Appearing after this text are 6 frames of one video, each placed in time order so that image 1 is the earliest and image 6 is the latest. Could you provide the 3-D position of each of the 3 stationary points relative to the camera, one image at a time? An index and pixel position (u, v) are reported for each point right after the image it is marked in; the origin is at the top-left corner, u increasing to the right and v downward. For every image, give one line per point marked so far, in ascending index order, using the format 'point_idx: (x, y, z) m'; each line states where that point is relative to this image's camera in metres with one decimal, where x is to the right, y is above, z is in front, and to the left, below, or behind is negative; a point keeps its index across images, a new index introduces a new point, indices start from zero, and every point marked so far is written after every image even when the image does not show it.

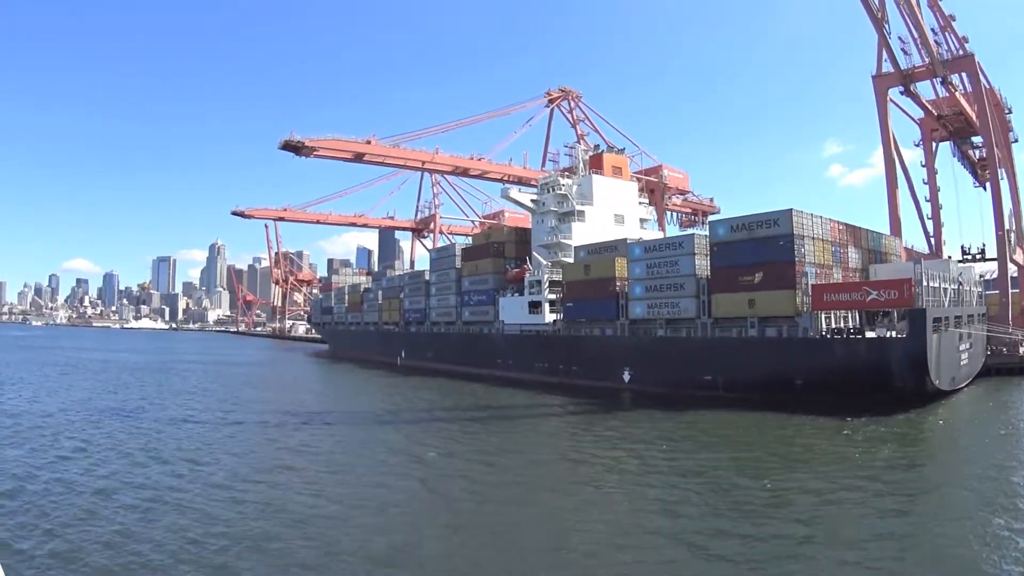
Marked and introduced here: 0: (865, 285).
0: (+10.6, +0.1, +18.6) m
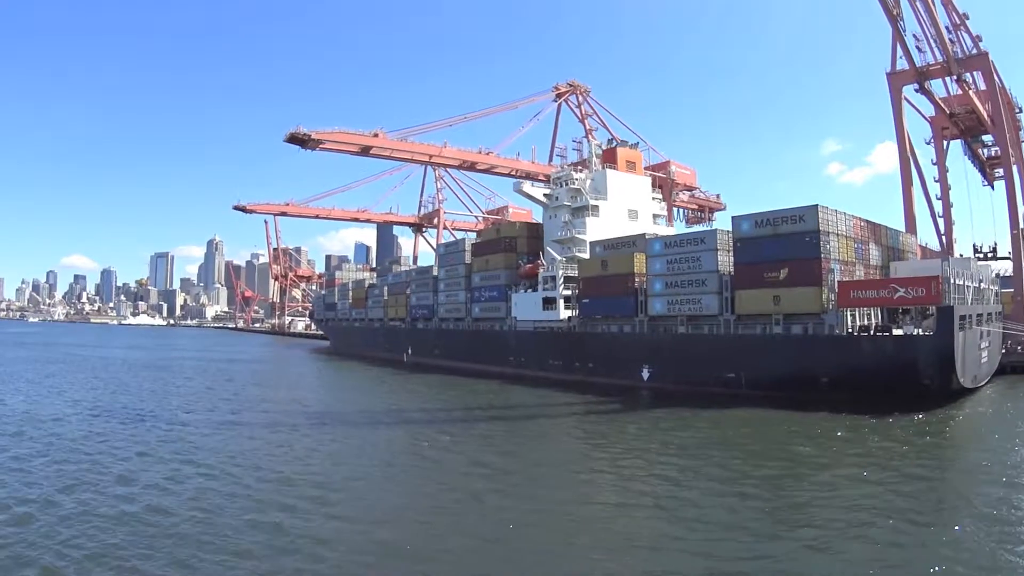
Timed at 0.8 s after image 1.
0: (+11.2, +0.2, +18.2) m
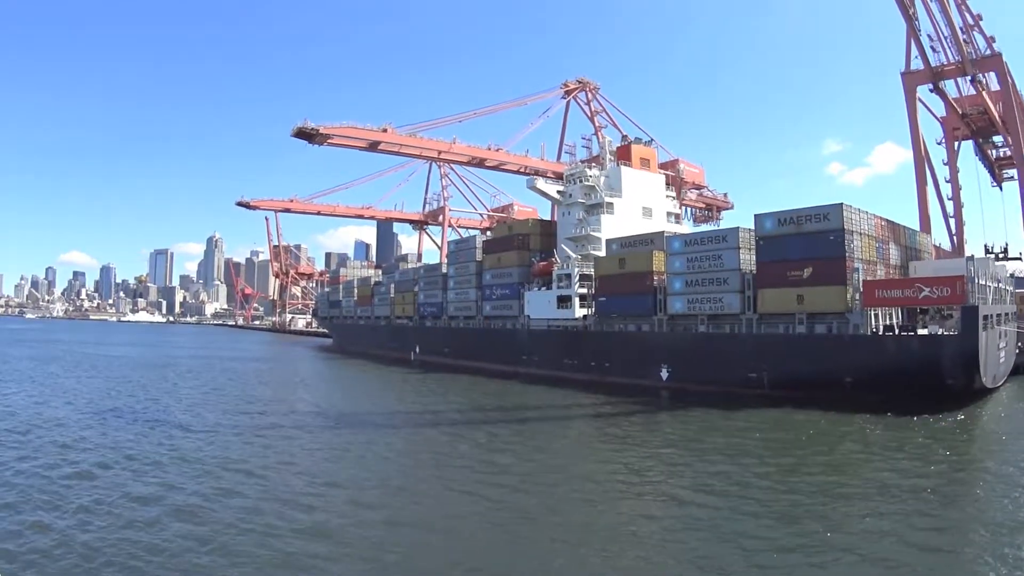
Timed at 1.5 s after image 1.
0: (+11.8, +0.2, +17.9) m
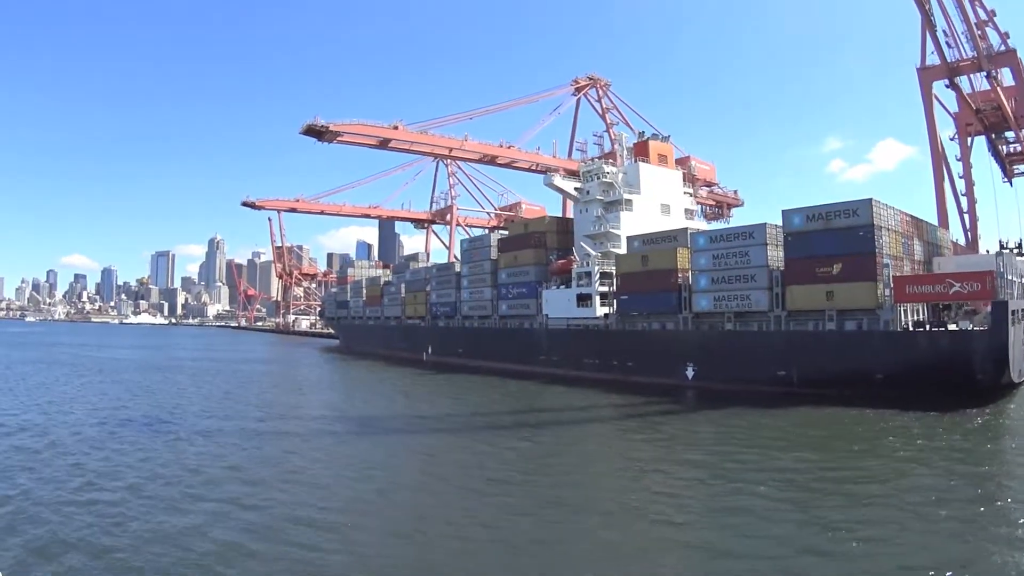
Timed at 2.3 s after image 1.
0: (+12.5, +0.3, +17.6) m
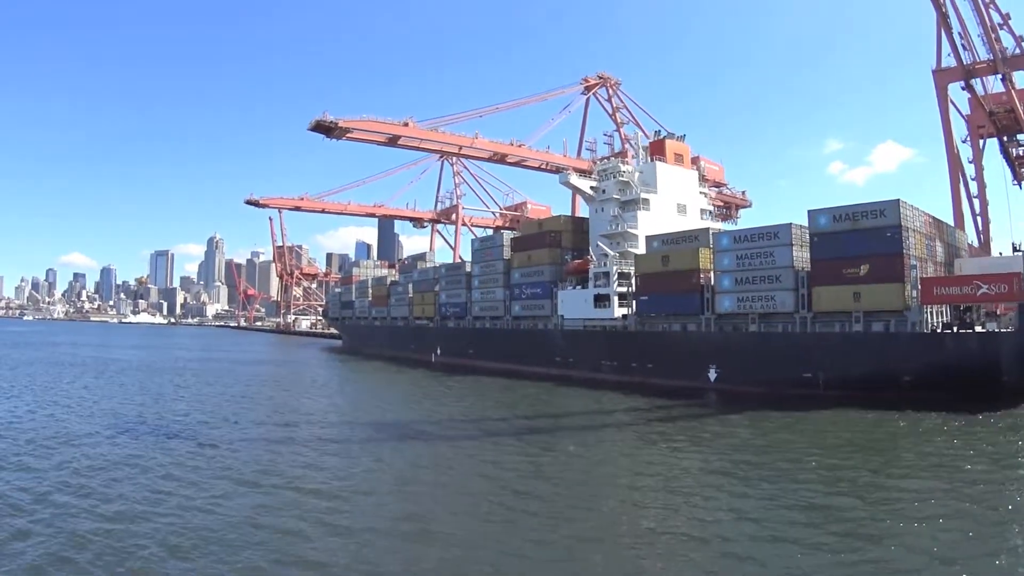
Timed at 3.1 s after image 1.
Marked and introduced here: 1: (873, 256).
0: (+13.2, +0.3, +17.3) m
1: (+10.8, +1.0, +18.5) m
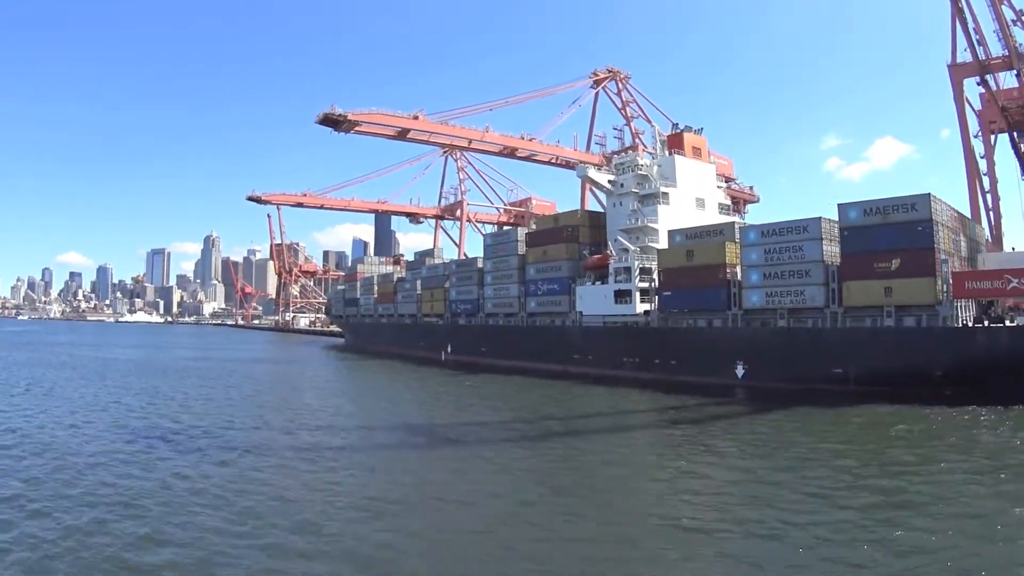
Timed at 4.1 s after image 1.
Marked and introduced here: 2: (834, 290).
0: (+14.0, +0.5, +17.1) m
1: (+11.5, +1.1, +18.2) m
2: (+10.1, -0.1, +19.8) m
